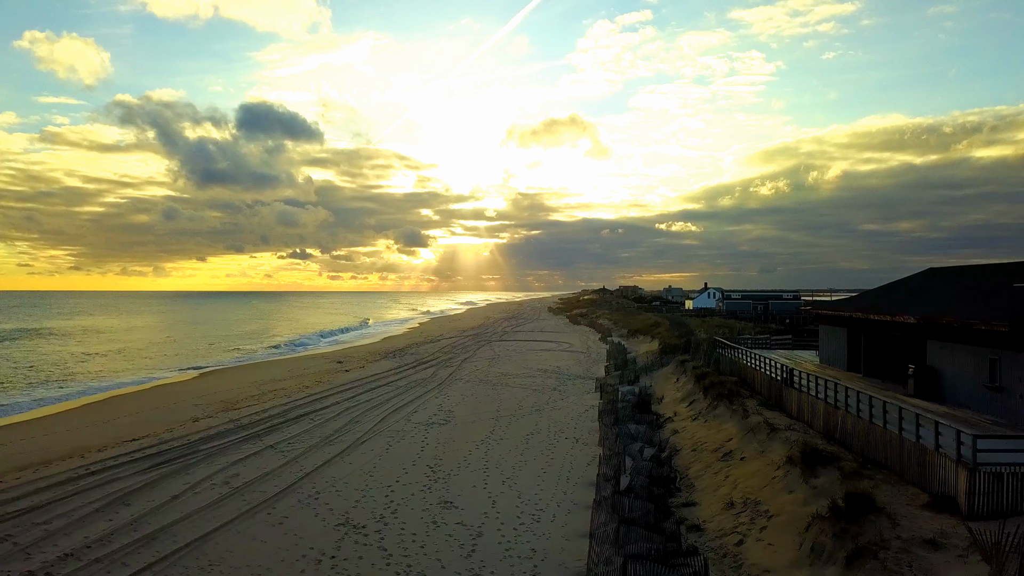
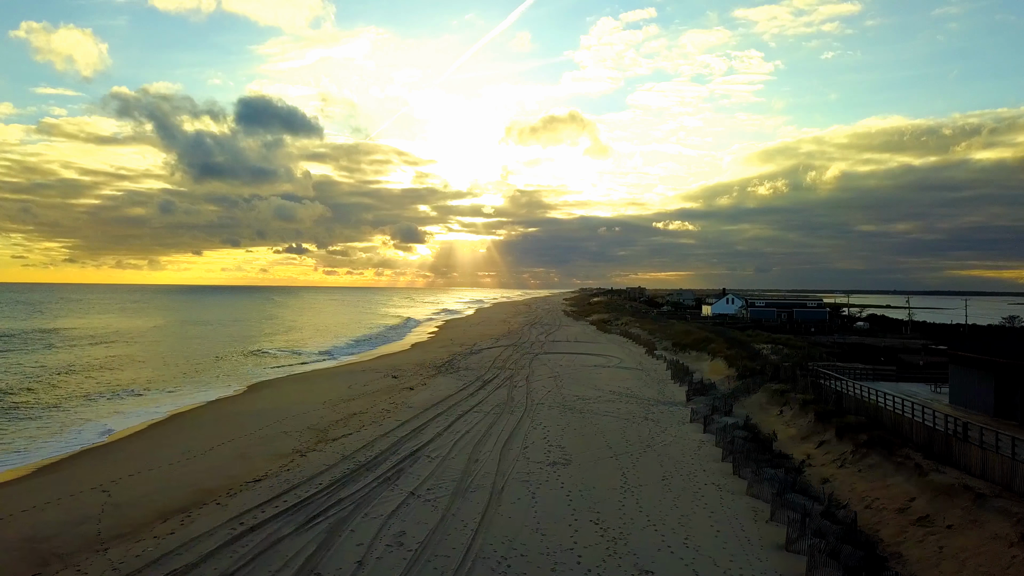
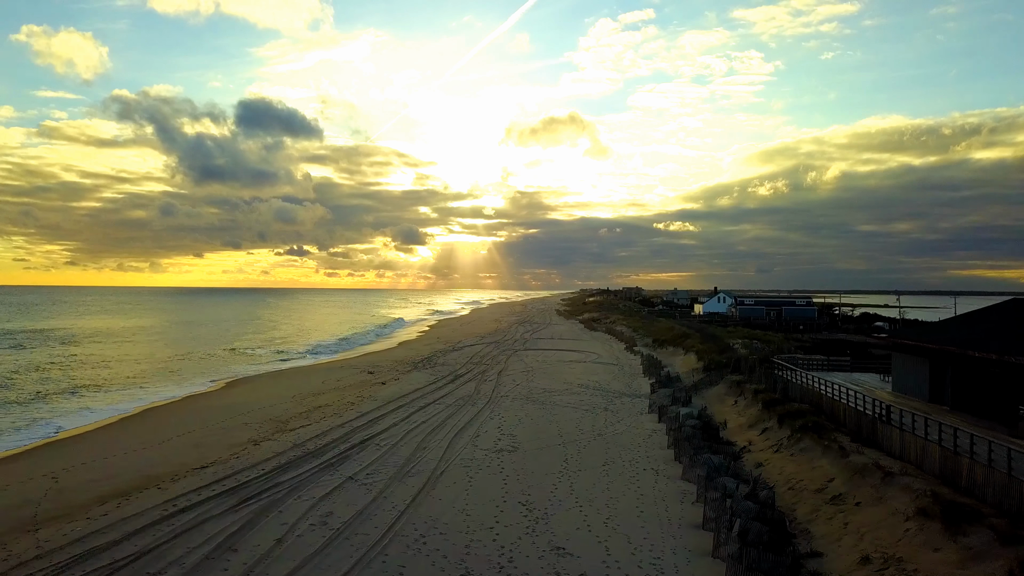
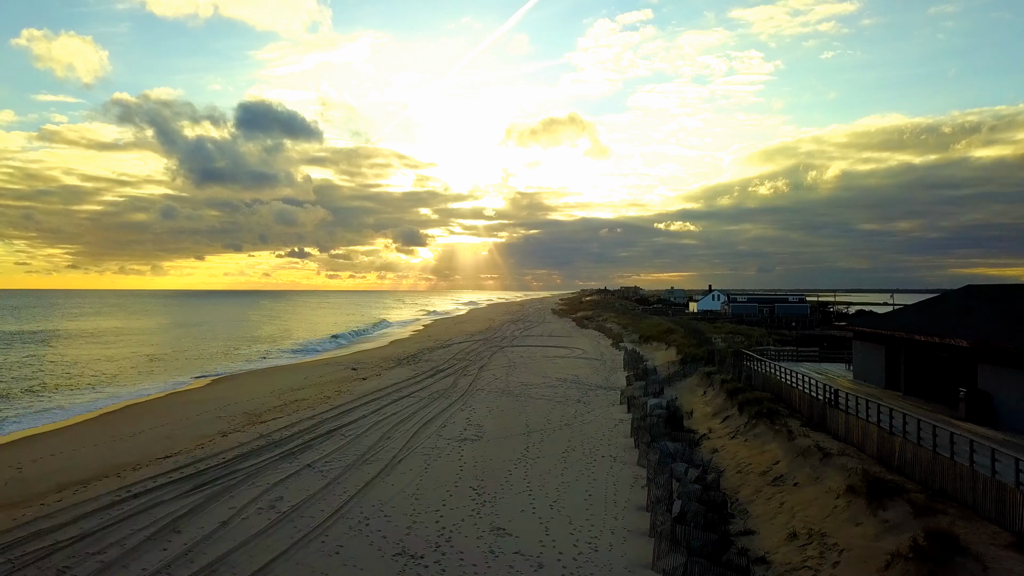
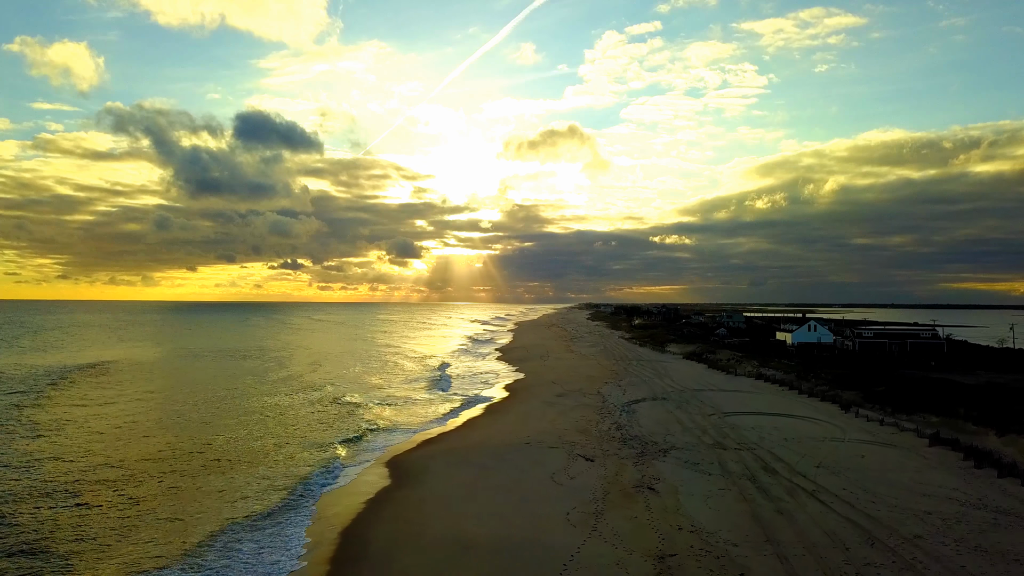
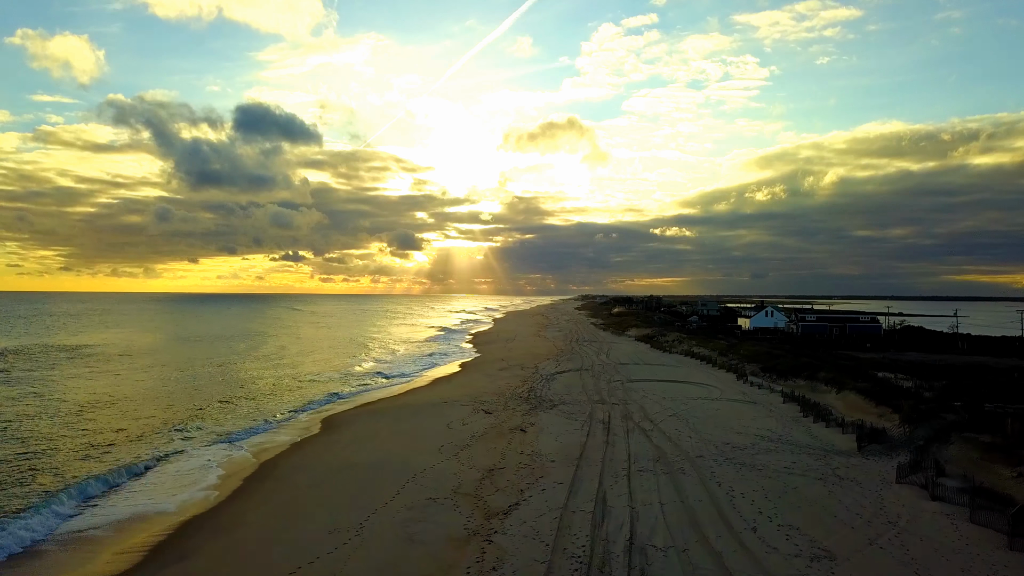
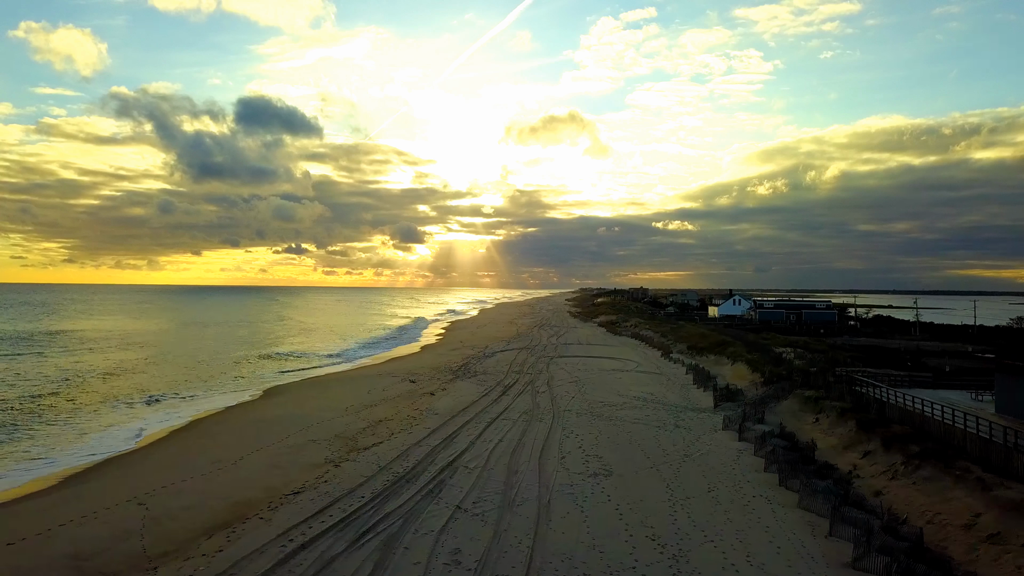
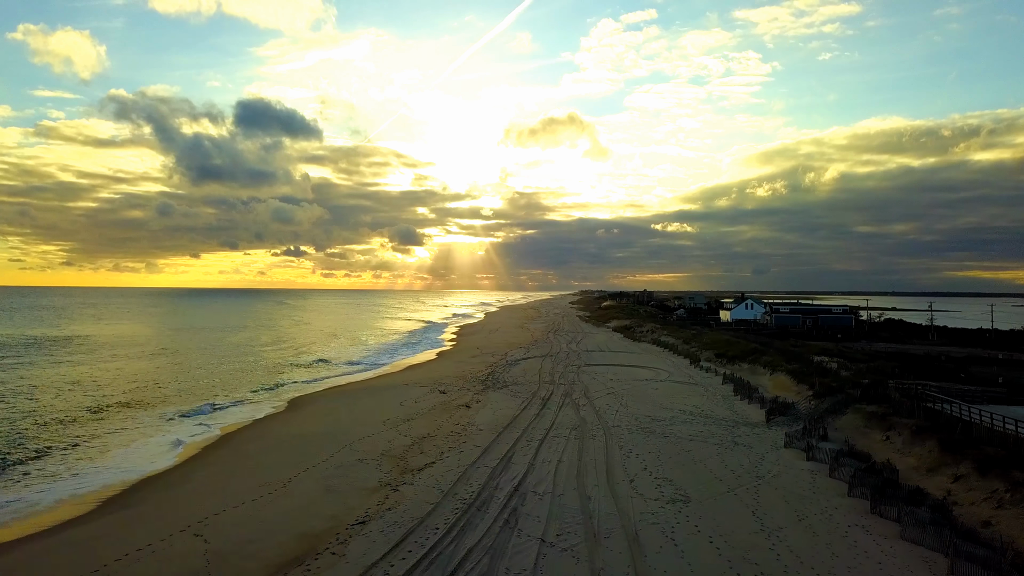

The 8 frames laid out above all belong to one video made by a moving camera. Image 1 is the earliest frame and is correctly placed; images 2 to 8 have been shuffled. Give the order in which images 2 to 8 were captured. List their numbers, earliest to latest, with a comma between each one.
4, 3, 2, 7, 8, 6, 5
